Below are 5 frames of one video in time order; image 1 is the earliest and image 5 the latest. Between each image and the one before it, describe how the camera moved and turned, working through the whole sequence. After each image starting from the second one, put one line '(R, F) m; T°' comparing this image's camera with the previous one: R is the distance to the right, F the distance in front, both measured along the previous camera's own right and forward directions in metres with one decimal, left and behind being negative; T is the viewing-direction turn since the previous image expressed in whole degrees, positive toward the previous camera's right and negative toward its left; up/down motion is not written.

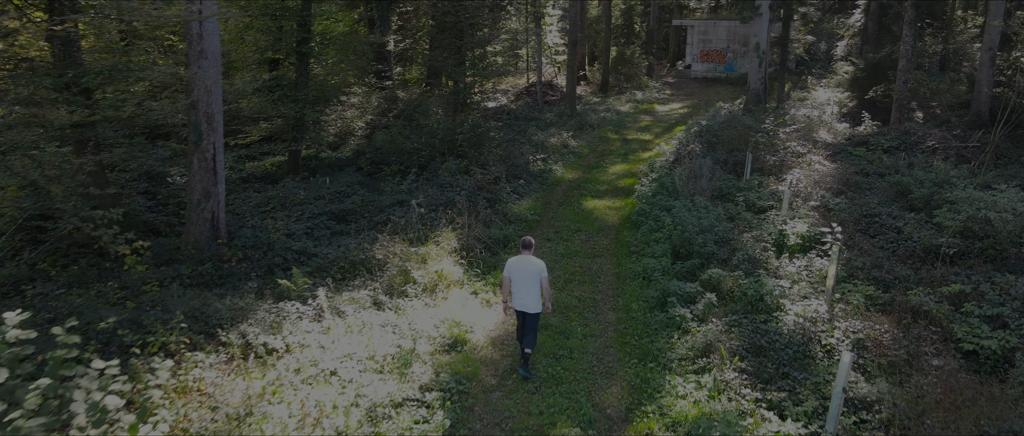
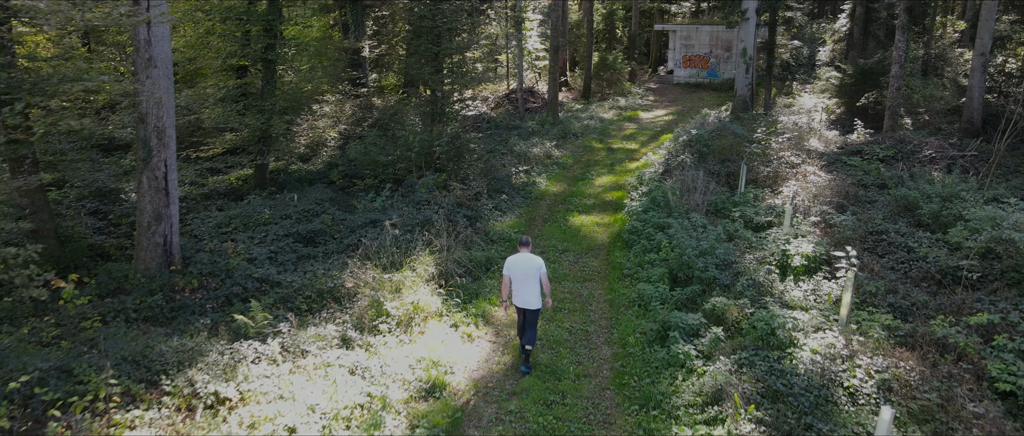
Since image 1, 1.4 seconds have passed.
(0.0, +0.7) m; +2°
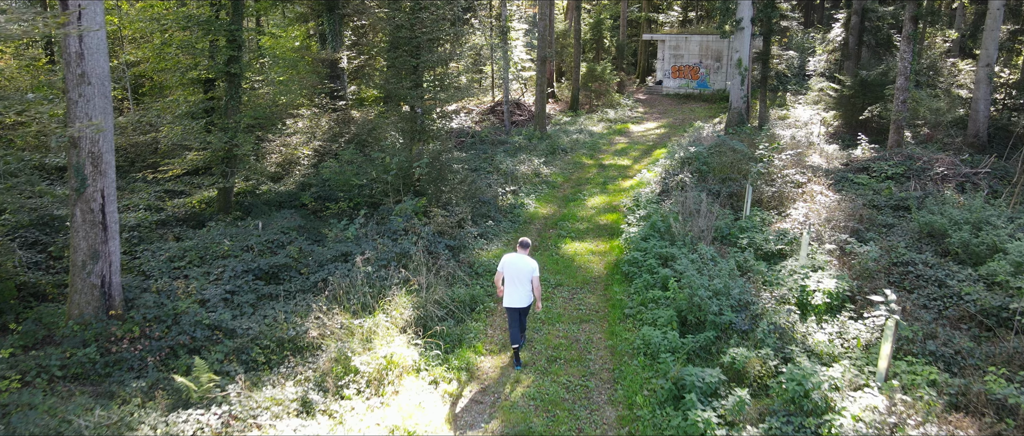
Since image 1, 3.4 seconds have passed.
(0.0, +0.9) m; +2°
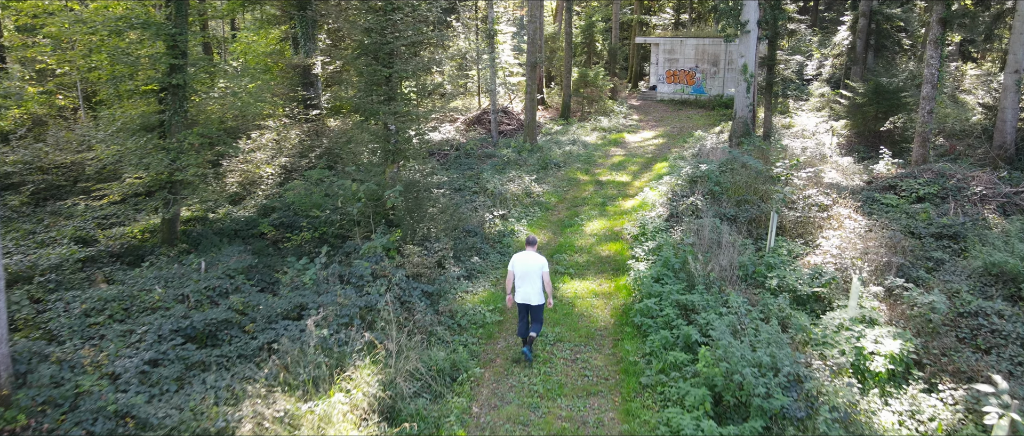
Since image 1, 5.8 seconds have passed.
(0.0, +1.4) m; +1°
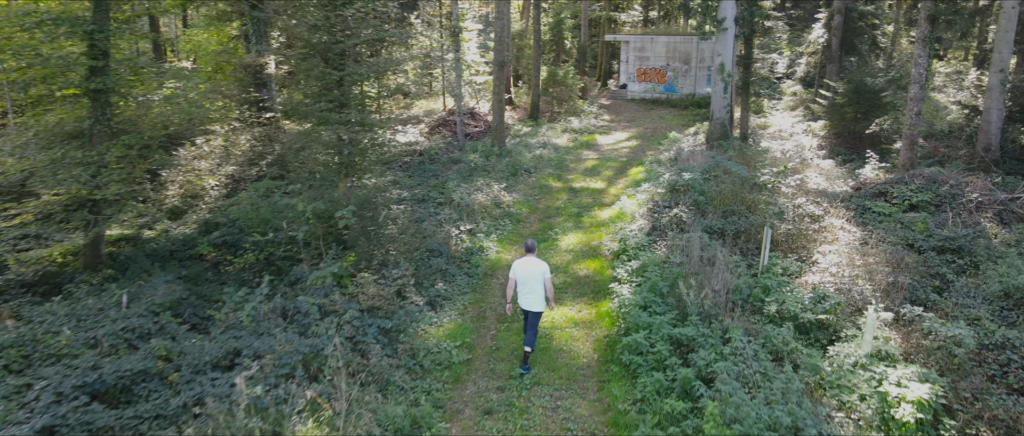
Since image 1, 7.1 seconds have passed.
(+0.1, +0.9) m; +3°
